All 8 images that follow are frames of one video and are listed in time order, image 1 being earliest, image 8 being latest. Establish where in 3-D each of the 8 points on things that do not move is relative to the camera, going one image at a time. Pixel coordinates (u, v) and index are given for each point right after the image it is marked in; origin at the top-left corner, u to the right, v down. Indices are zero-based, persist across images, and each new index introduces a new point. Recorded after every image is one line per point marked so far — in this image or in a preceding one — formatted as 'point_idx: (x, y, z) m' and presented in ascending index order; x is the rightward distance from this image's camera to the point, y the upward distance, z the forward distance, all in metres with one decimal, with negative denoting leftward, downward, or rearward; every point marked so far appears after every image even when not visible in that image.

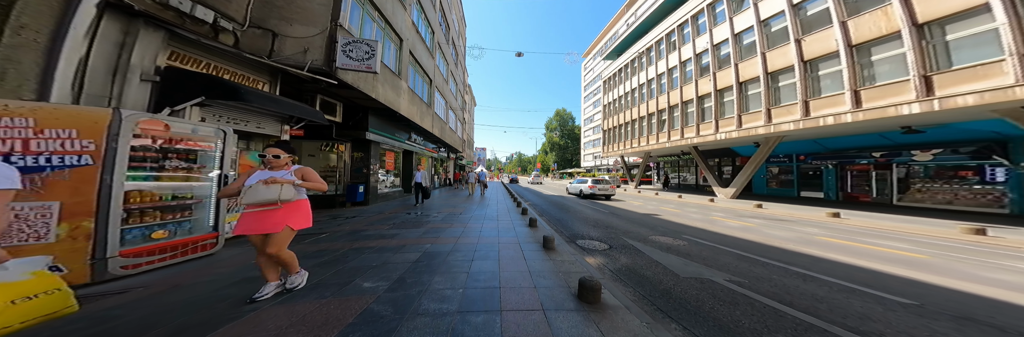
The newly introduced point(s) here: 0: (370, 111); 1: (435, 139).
0: (-6.5, +2.4, +9.5) m
1: (-7.3, +2.7, +19.0) m
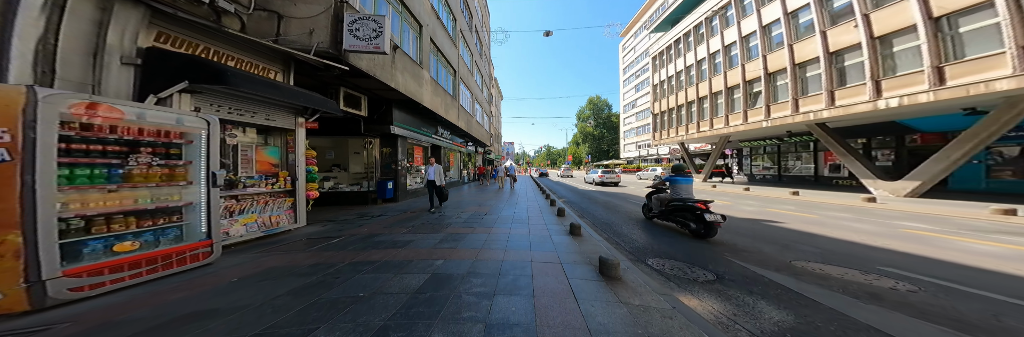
0: (-5.0, +2.6, +8.9) m
1: (-4.3, +3.1, +18.4) m
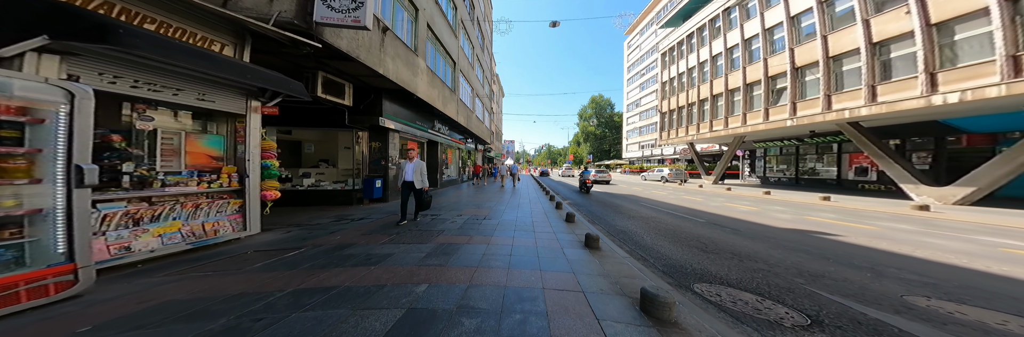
0: (-4.9, +2.7, +7.9) m
1: (-4.2, +3.3, +17.4) m
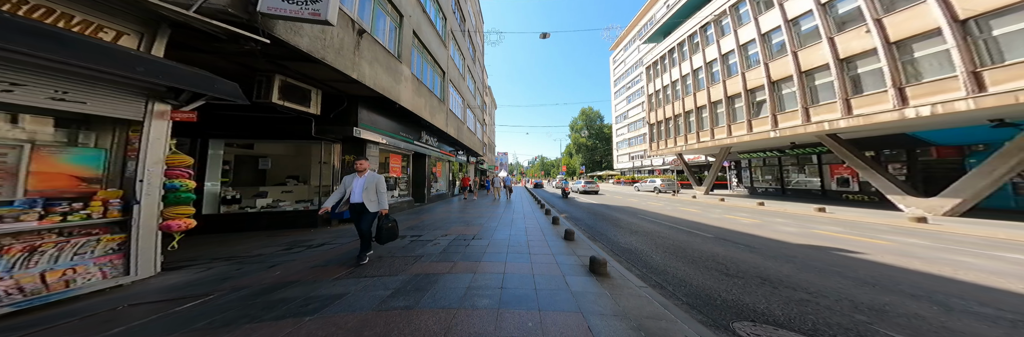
0: (-5.2, +2.3, +7.1) m
1: (-4.9, +2.3, +16.7) m
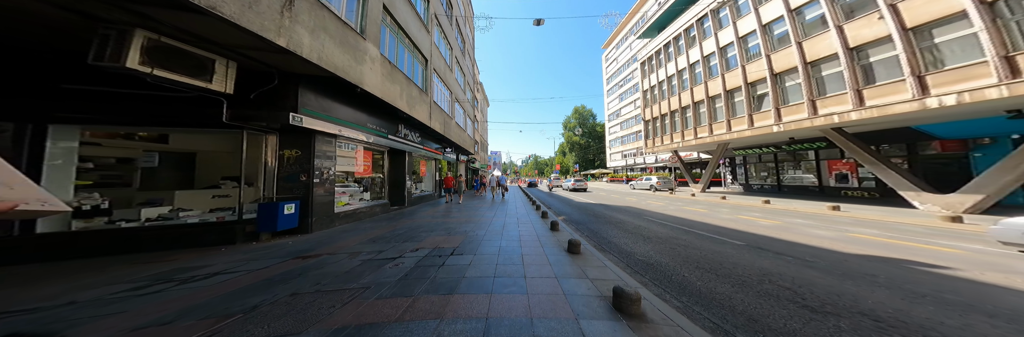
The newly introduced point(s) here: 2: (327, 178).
0: (-5.5, +2.4, +5.6) m
1: (-5.6, +2.4, +15.1) m
2: (-5.4, -0.3, +6.0) m
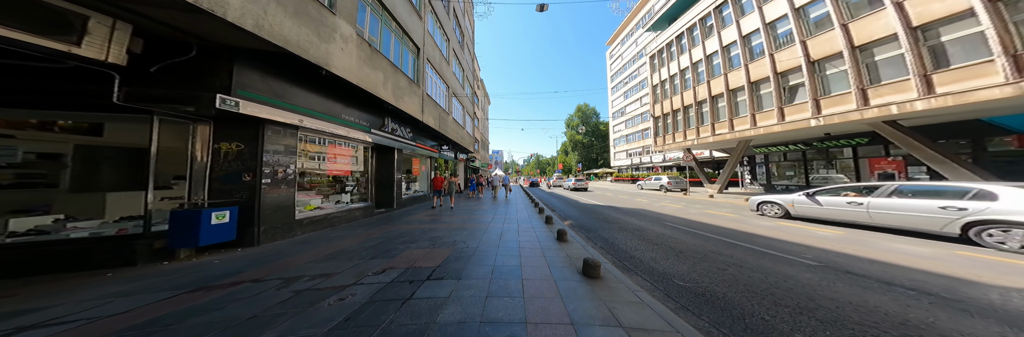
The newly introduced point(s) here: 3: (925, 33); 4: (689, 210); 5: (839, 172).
0: (-5.5, +2.5, +4.5) m
1: (-5.5, +2.5, +14.0) m
2: (-5.5, -0.2, +4.9) m
3: (+18.3, +6.1, +9.2) m
4: (+9.9, -2.4, +11.4) m
5: (+23.3, -0.2, +14.5) m
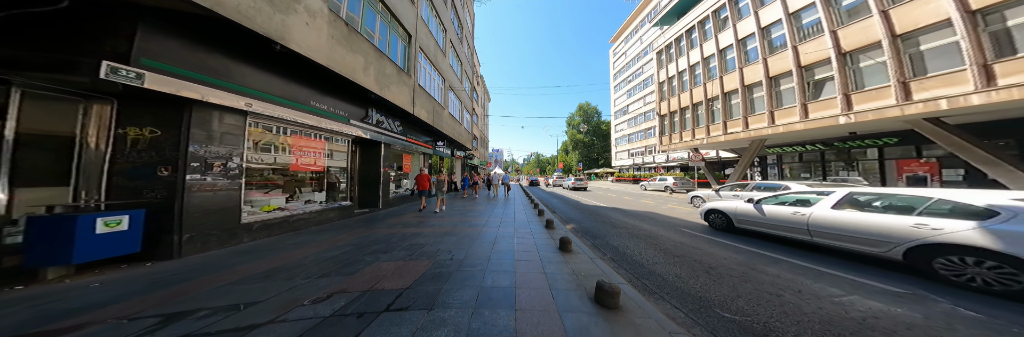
0: (-5.6, +2.6, +3.6) m
1: (-5.6, +2.6, +13.1) m
2: (-5.6, 0.0, +3.9) m
3: (+18.2, +6.0, +8.2) m
4: (+9.8, -2.4, +10.5) m
5: (+23.2, -0.4, +13.5) m
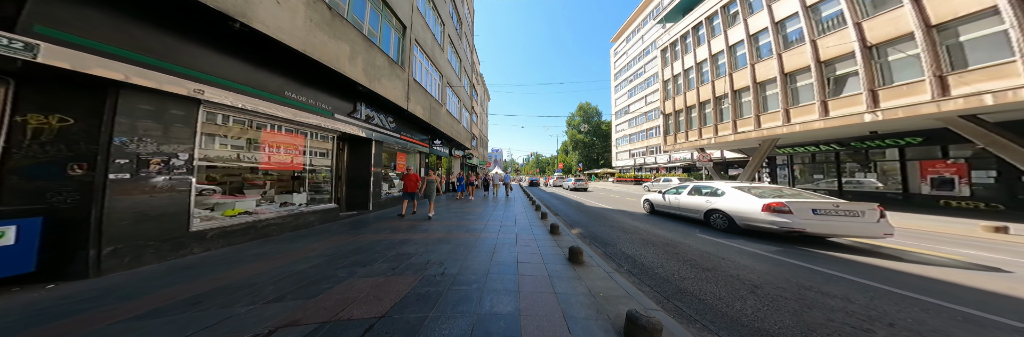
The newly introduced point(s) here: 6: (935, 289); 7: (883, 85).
0: (-5.6, +2.7, +2.9) m
1: (-5.5, +2.7, +12.4) m
2: (-5.5, 0.0, +3.3) m
3: (+18.3, +5.9, +7.5) m
4: (+9.8, -2.4, +9.8) m
5: (+23.3, -0.5, +12.9) m
6: (+6.2, -1.8, +3.1) m
7: (+17.7, +4.1, +10.1) m
